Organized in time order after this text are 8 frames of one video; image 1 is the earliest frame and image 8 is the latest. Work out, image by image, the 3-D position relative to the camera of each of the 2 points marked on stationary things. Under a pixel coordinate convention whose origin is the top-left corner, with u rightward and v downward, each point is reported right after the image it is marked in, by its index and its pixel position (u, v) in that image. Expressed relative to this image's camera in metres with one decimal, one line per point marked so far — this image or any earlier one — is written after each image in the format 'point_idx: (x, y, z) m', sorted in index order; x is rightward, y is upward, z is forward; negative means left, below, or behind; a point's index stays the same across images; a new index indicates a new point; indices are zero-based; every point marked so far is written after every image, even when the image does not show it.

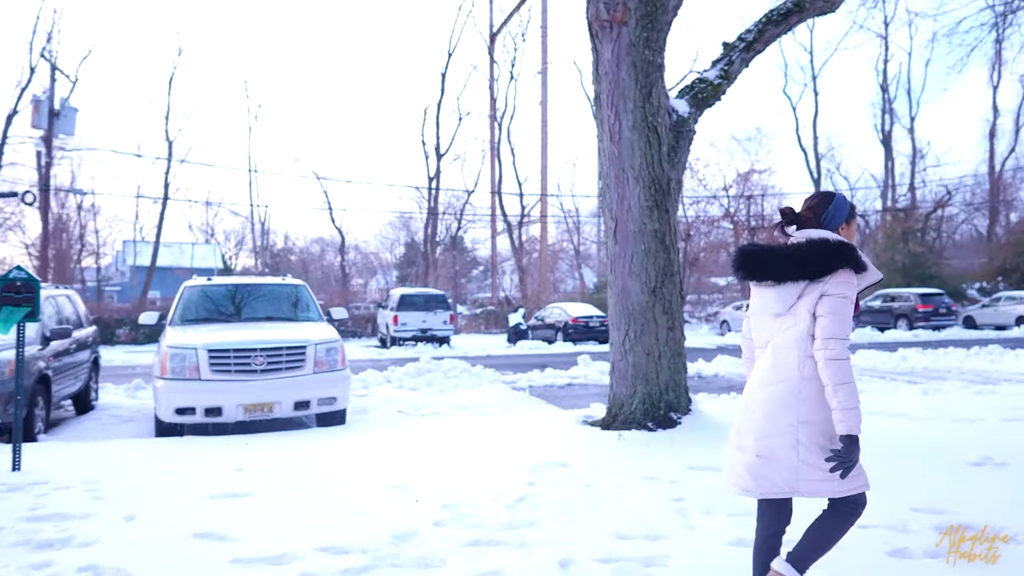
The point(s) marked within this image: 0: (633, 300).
0: (+1.0, -0.1, +6.4) m
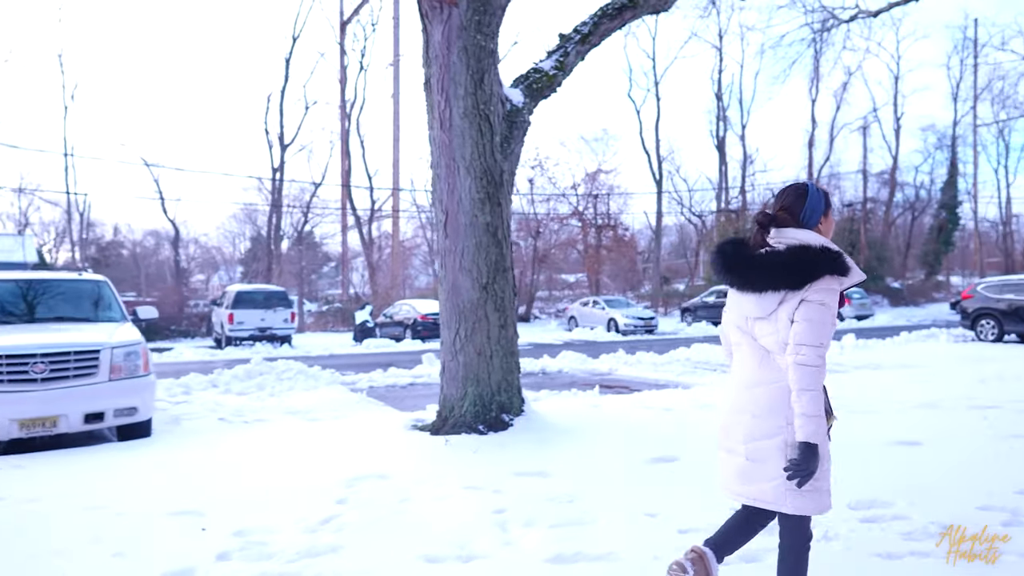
0: (-0.4, -0.1, +6.1) m
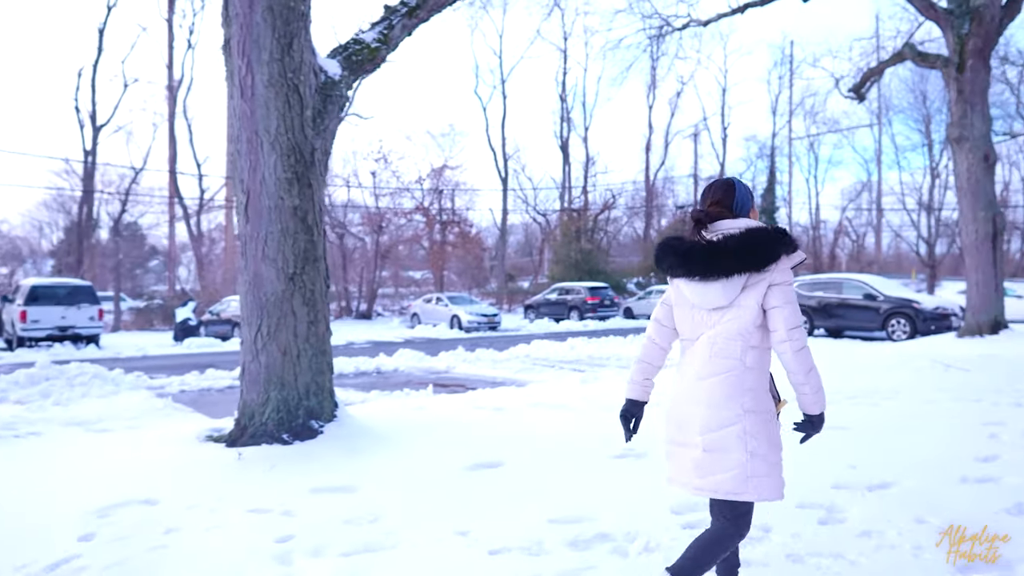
0: (-1.7, 0.0, +5.4) m
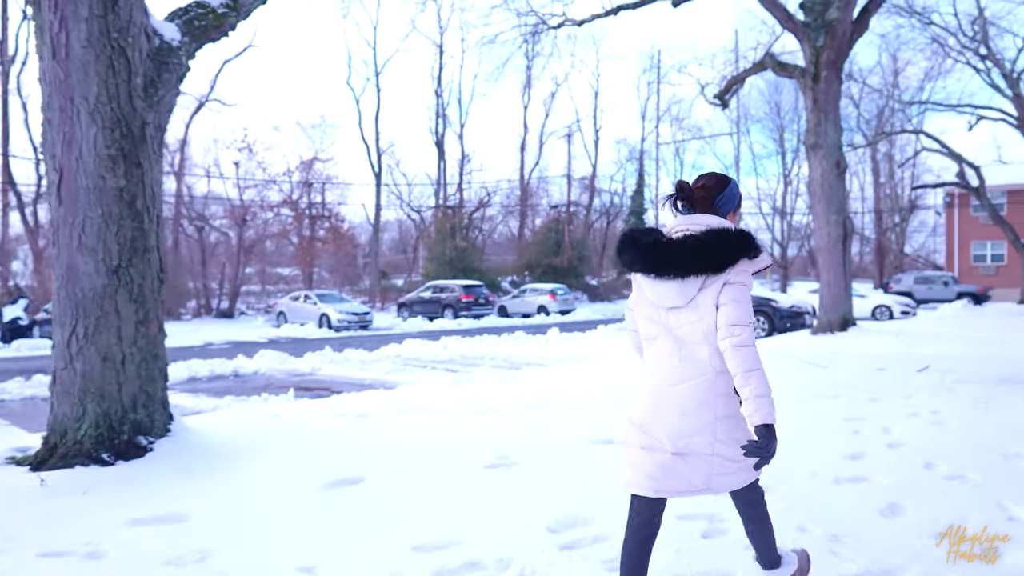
0: (-2.6, 0.0, +4.6) m
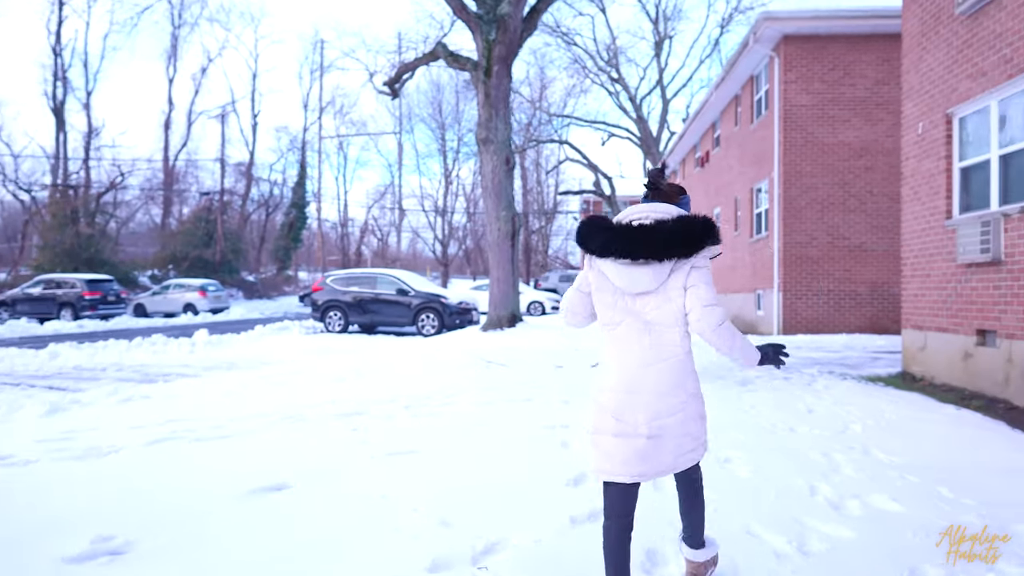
0: (-3.8, +0.1, +1.8) m
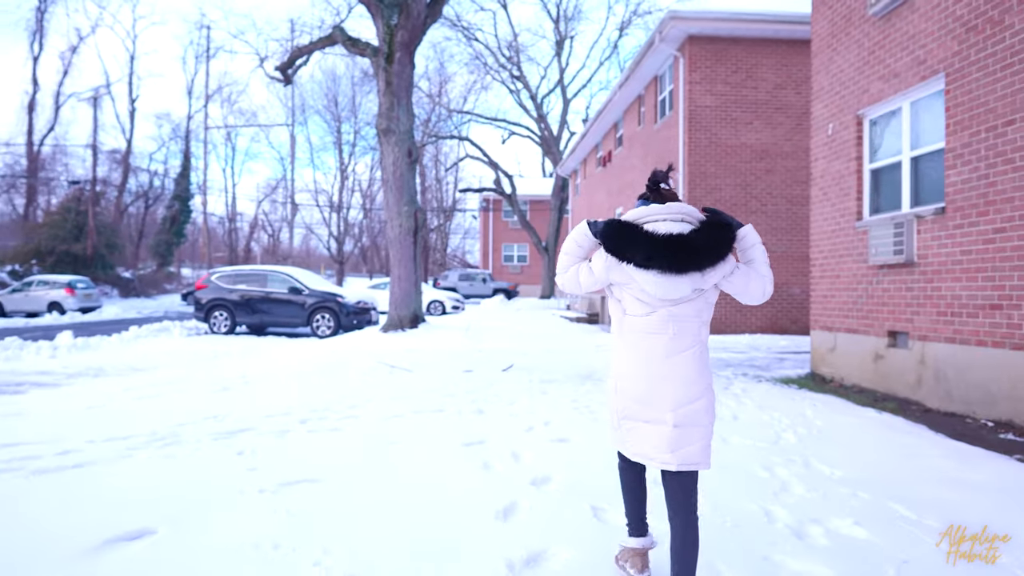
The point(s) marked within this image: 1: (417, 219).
0: (-3.9, +0.1, +0.6) m
1: (-1.9, +1.4, +15.3) m
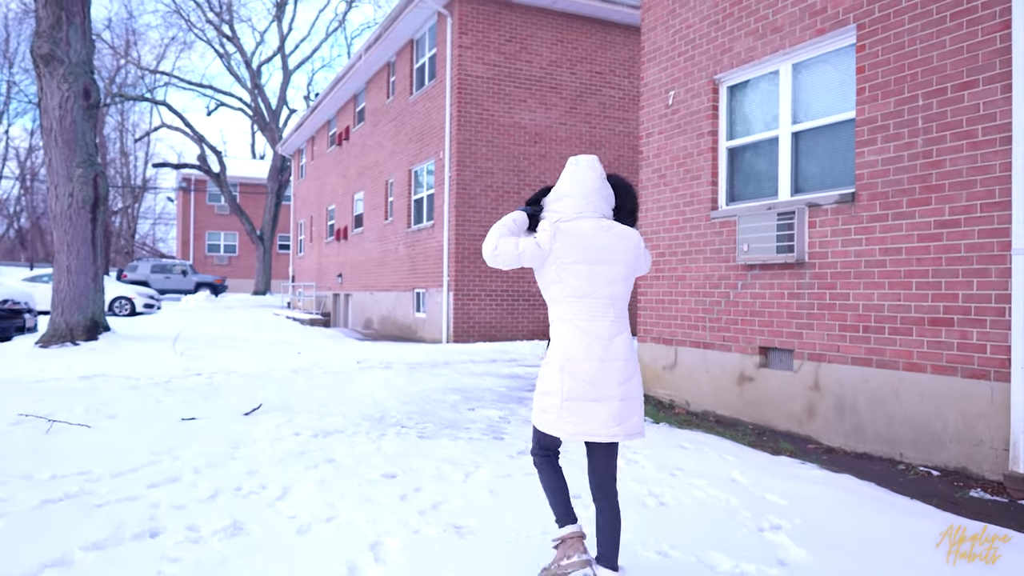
0: (-2.4, +0.1, -3.3) m
1: (-6.0, +1.5, +11.0) m
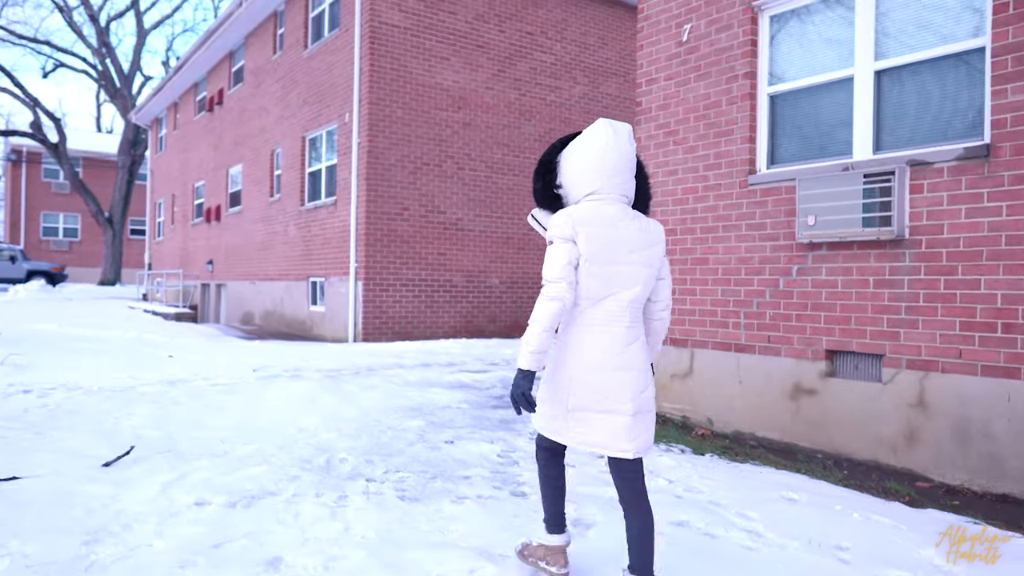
0: (-0.7, +0.1, -5.5) m
1: (-6.7, +1.6, +8.0) m
